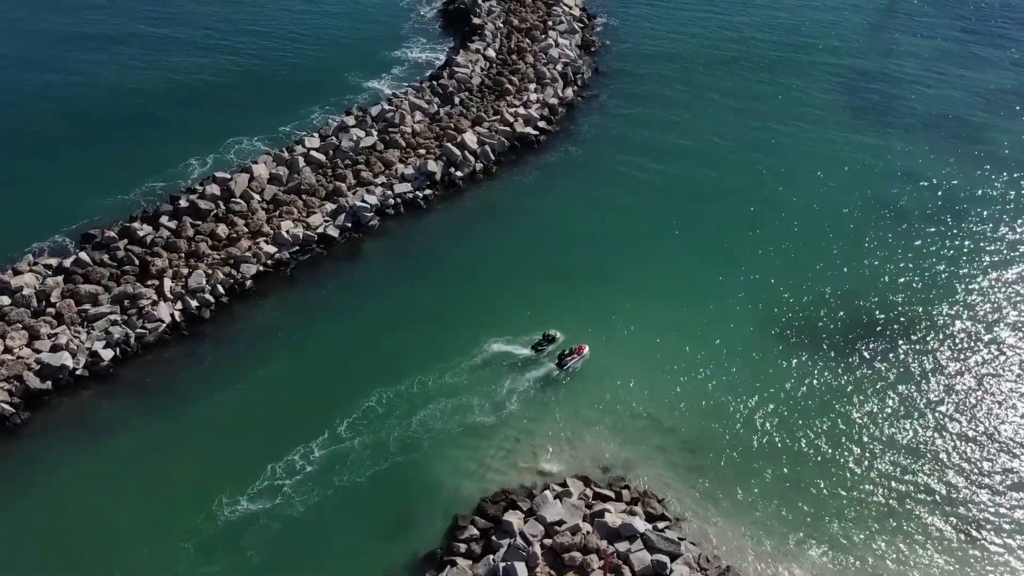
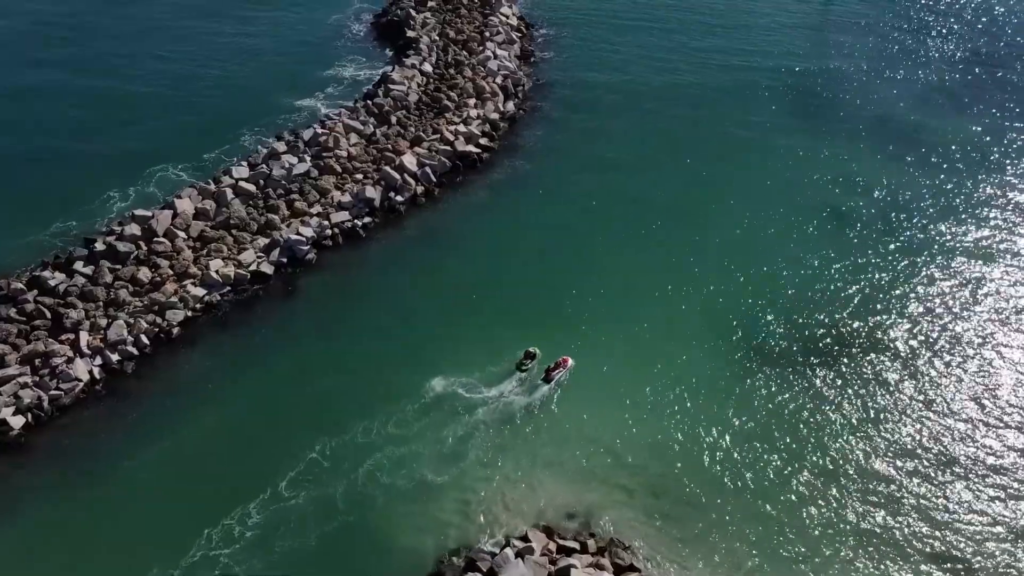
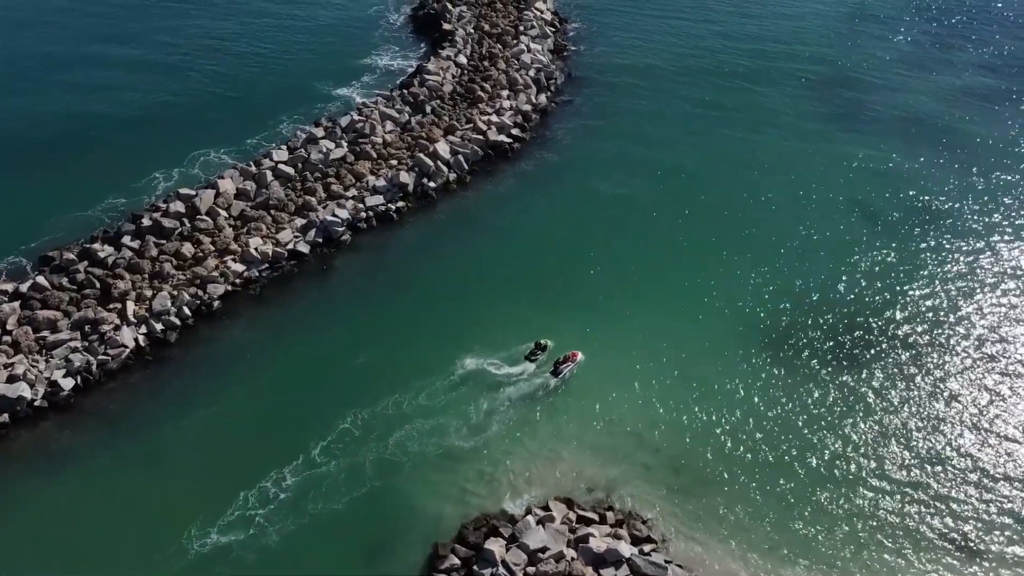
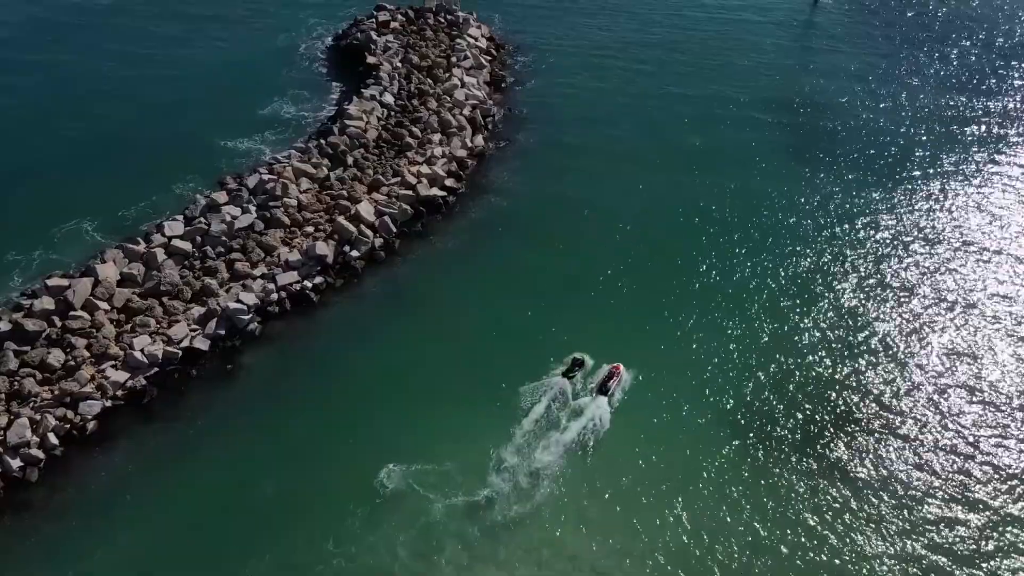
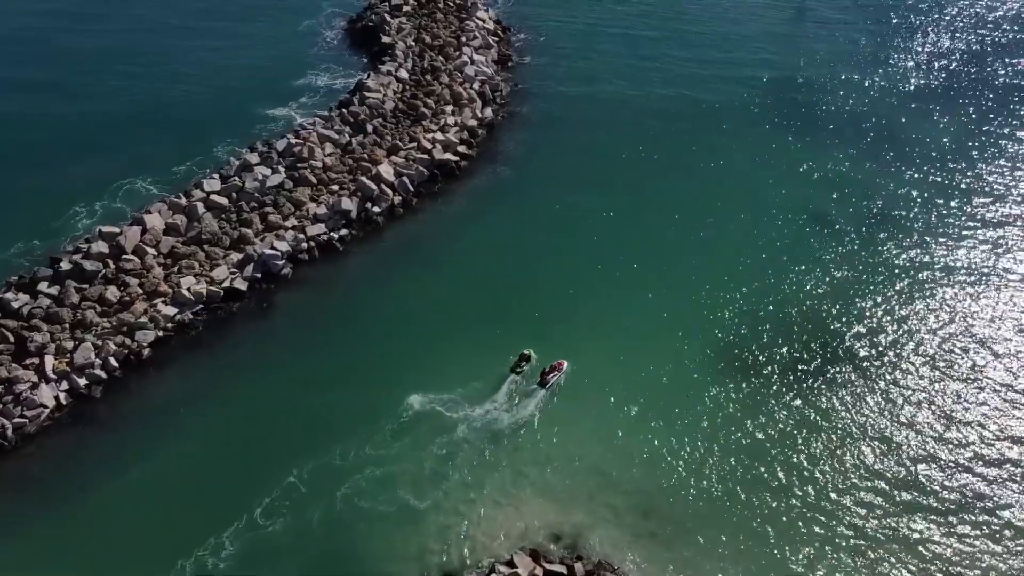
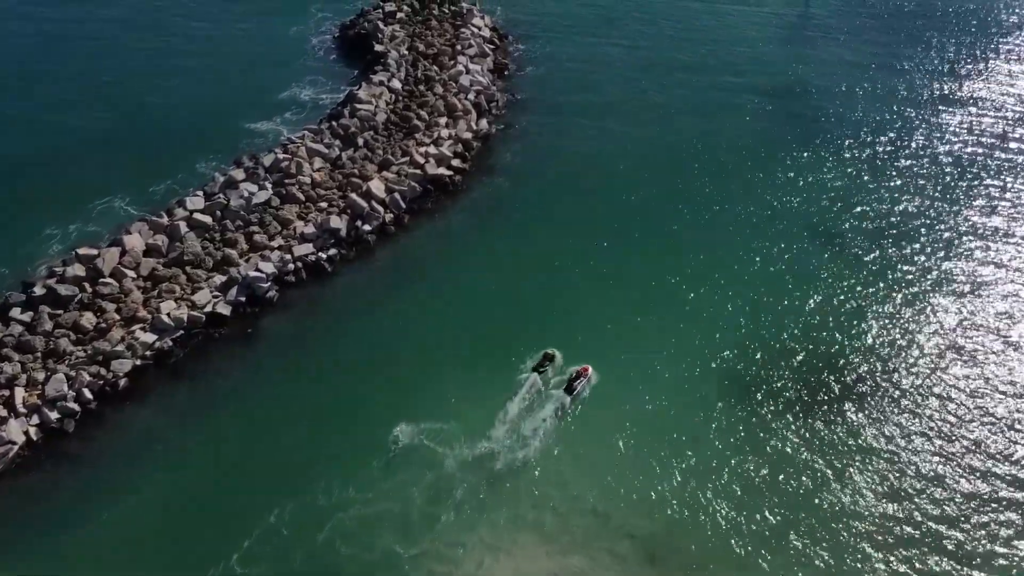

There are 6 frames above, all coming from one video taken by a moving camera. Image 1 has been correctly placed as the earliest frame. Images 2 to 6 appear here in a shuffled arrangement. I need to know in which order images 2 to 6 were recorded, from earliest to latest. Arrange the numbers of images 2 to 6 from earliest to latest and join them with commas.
3, 2, 5, 6, 4
